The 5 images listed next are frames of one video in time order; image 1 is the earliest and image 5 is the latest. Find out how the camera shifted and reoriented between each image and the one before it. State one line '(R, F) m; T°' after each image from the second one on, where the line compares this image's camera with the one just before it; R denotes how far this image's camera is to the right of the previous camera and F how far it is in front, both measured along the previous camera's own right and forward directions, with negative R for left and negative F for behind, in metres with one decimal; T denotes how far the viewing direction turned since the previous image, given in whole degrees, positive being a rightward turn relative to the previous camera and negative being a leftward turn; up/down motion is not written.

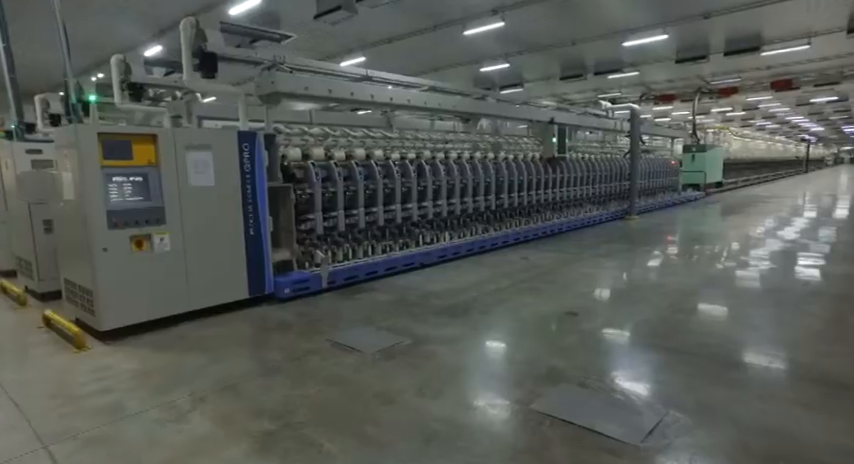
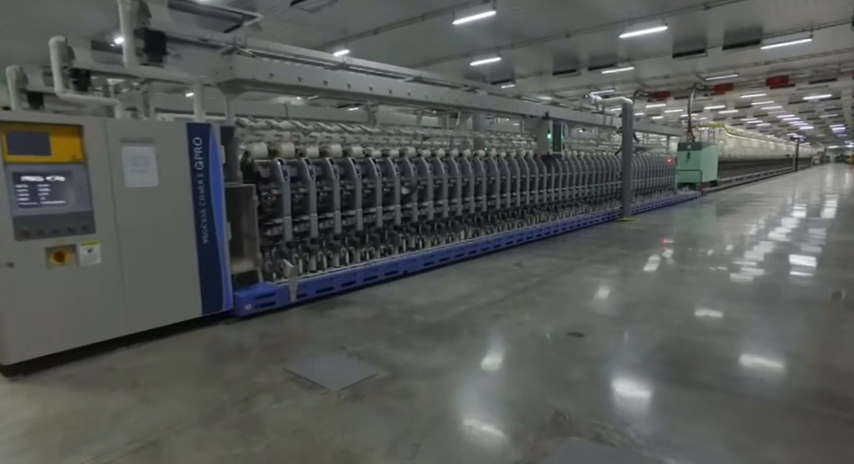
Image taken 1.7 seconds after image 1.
(+0.1, +0.6) m; +1°
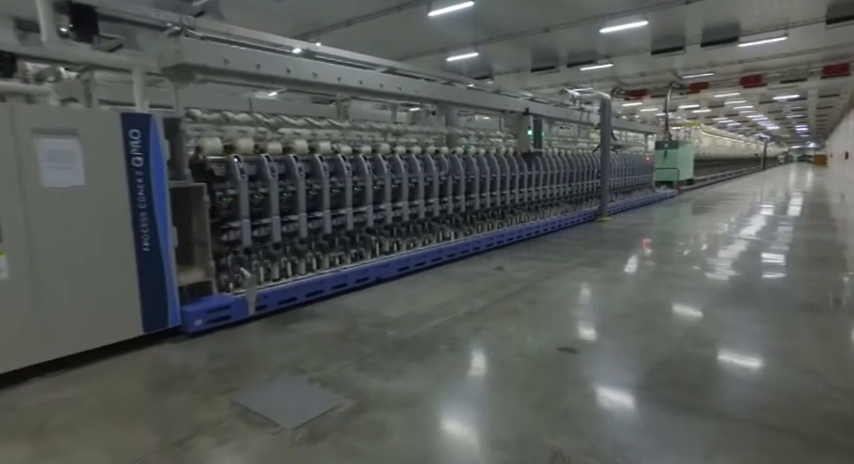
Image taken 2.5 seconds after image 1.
(0.0, +0.4) m; +3°
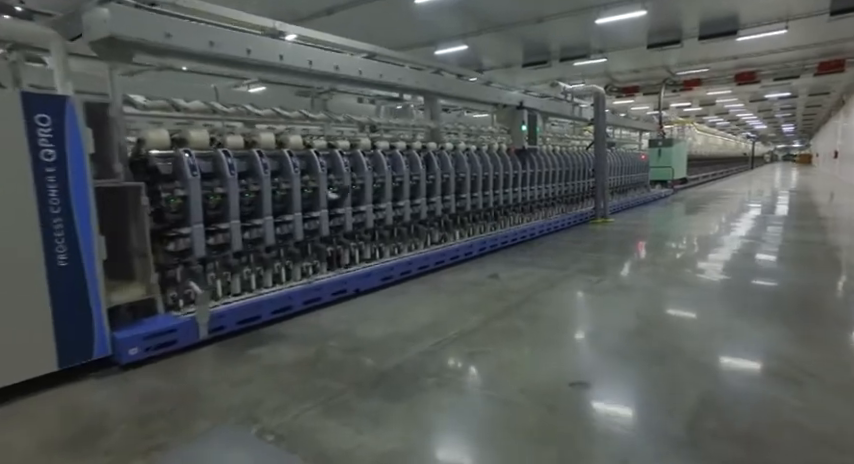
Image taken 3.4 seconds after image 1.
(0.0, +0.6) m; +1°
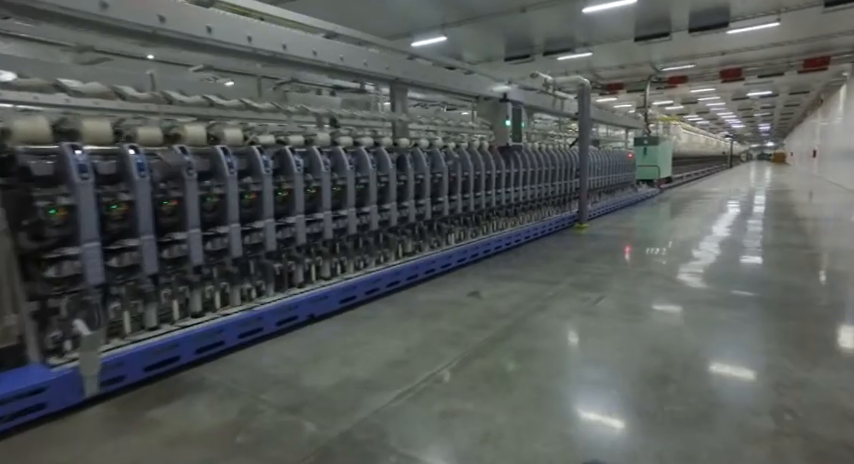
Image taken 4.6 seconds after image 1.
(+0.1, +0.8) m; +2°
